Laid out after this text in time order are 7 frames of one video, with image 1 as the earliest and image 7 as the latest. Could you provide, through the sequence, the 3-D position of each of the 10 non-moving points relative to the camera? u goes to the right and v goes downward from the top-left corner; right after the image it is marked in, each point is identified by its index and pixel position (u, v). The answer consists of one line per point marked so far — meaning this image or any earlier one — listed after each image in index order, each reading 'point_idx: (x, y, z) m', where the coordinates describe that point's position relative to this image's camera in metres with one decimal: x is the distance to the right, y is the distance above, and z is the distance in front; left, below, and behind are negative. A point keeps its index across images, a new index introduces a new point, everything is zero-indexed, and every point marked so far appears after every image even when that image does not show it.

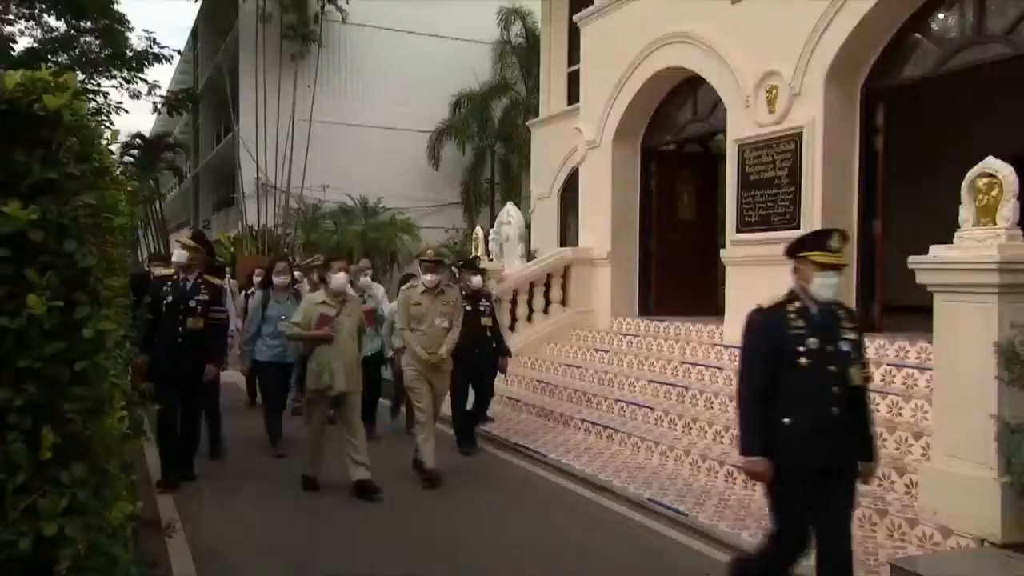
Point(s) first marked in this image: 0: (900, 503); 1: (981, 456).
0: (+2.6, -1.4, +5.4) m
1: (+2.8, -1.0, +4.9) m
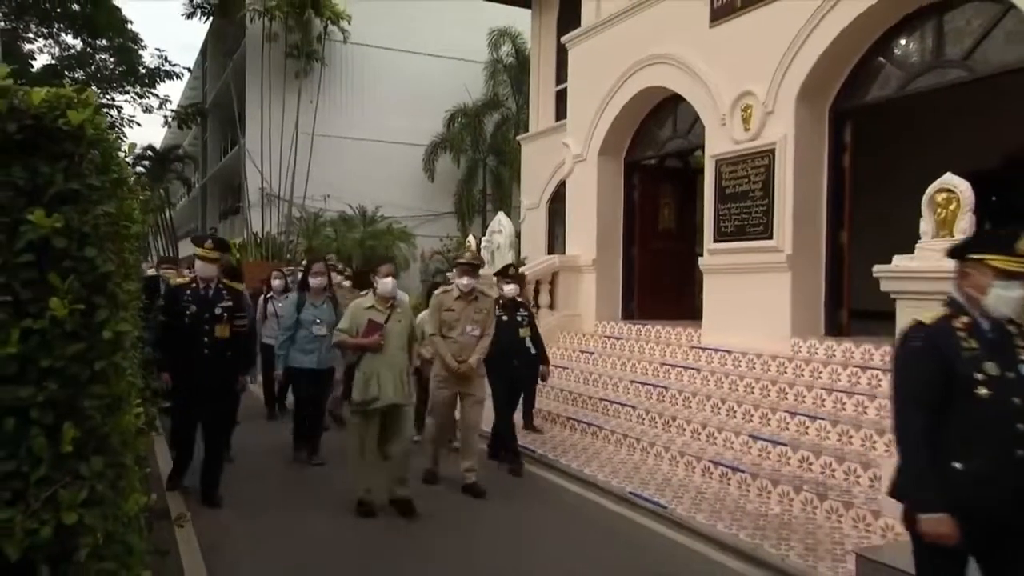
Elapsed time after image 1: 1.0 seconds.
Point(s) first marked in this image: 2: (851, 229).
0: (+2.5, -1.5, +5.8) m
1: (+2.8, -1.1, +5.3) m
2: (+3.3, +0.6, +8.2) m
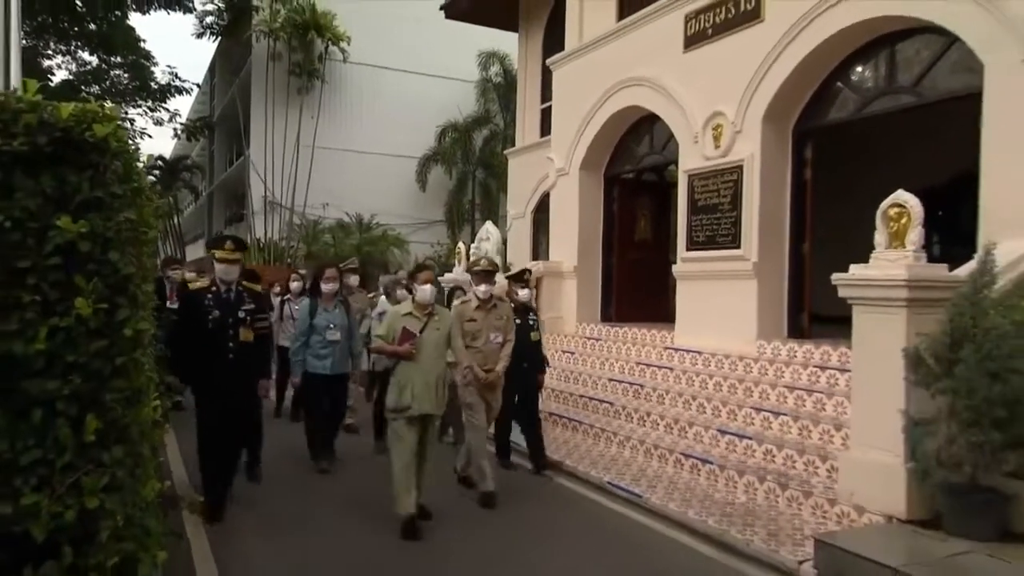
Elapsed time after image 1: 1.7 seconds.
0: (+2.4, -1.5, +6.3) m
1: (+2.7, -1.1, +5.8) m
2: (+3.2, +0.5, +8.7) m
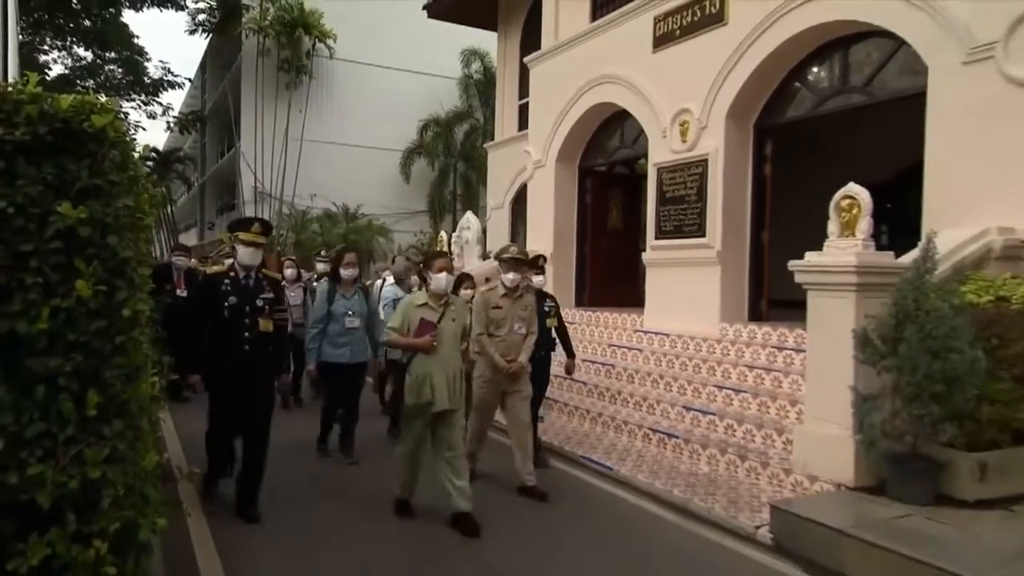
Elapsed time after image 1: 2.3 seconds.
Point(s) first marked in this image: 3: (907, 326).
0: (+2.2, -1.4, +6.8) m
1: (+2.5, -1.0, +6.2) m
2: (+2.9, +0.7, +9.1) m
3: (+2.8, -0.3, +5.7) m
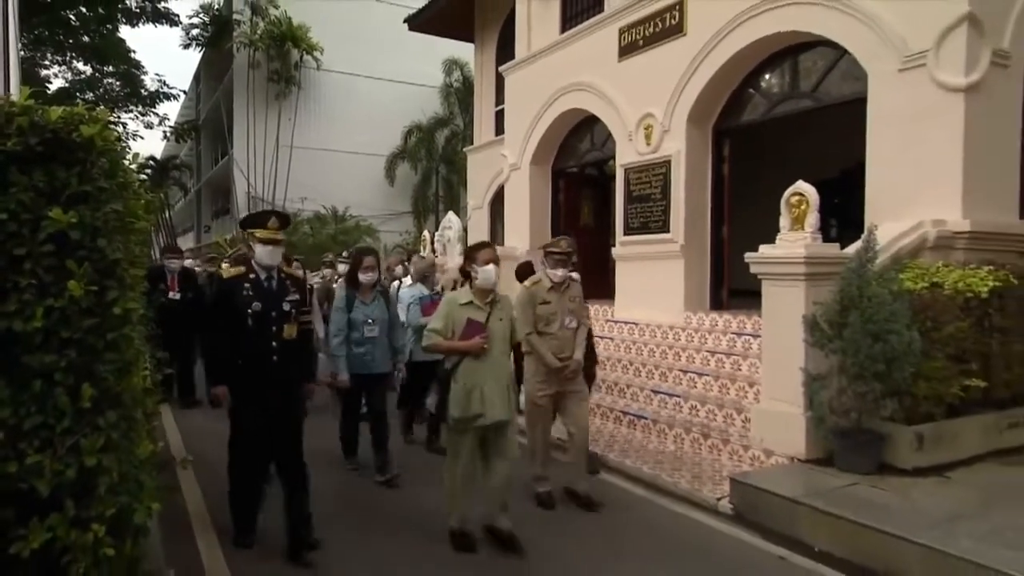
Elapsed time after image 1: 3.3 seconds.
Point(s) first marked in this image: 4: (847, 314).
0: (+2.0, -1.3, +7.3) m
1: (+2.3, -0.9, +6.8) m
2: (+2.7, +0.8, +9.7) m
3: (+2.6, -0.2, +6.3) m
4: (+2.6, -0.2, +6.3) m
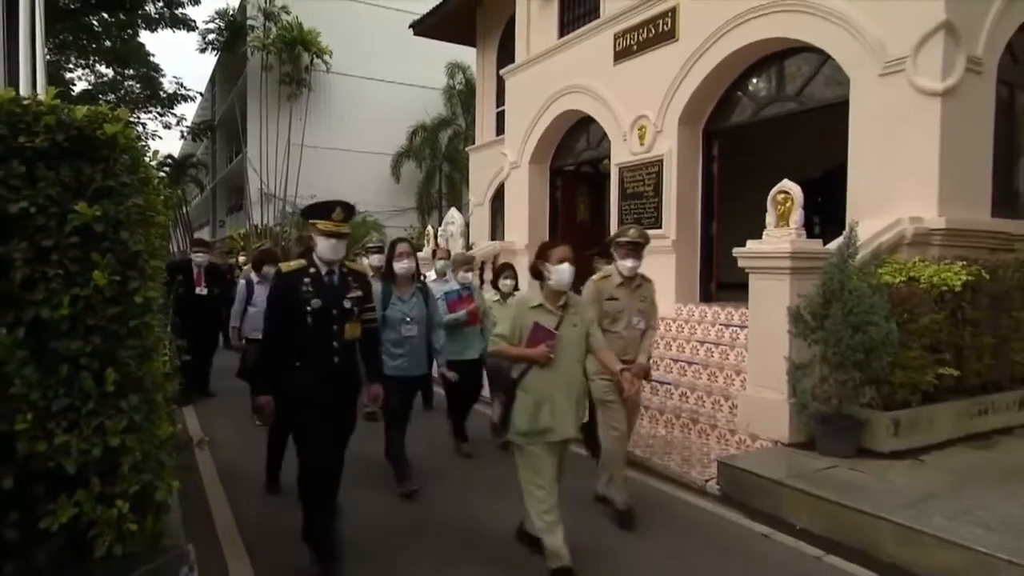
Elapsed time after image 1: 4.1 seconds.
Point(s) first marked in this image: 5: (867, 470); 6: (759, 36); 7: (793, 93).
0: (+2.0, -1.2, +7.7) m
1: (+2.3, -0.9, +7.2) m
2: (+2.7, +0.9, +10.1) m
3: (+2.6, -0.1, +6.6) m
4: (+2.6, -0.2, +6.7) m
5: (+2.7, -1.4, +6.4) m
6: (+2.7, +2.7, +8.7) m
7: (+3.2, +2.2, +8.9) m
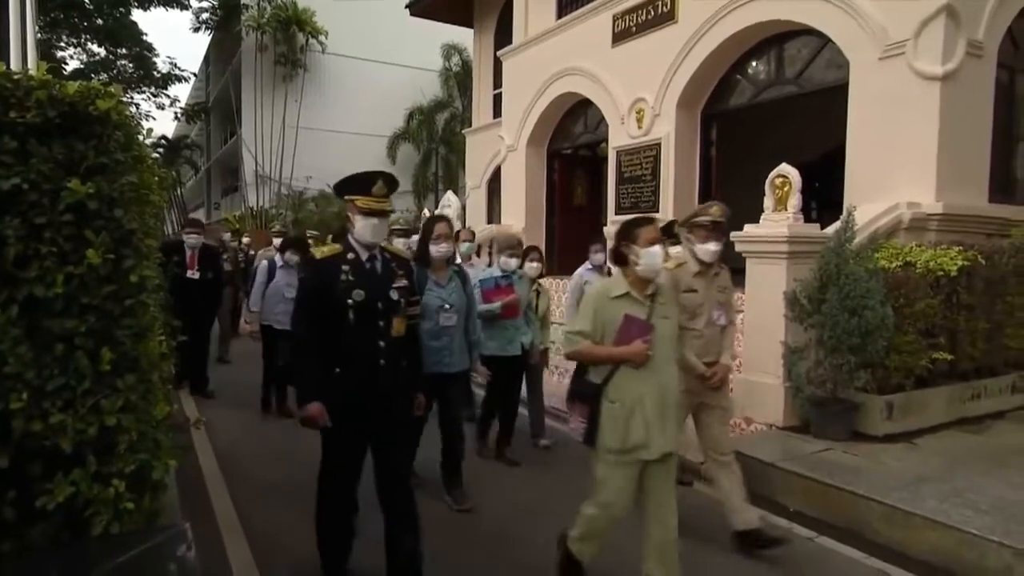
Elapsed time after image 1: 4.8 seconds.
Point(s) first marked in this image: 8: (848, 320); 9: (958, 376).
0: (+2.0, -1.1, +7.8) m
1: (+2.3, -0.7, +7.2) m
2: (+2.6, +1.1, +10.1) m
3: (+2.6, 0.0, +6.7) m
4: (+2.6, 0.0, +6.7) m
5: (+2.7, -1.3, +6.4) m
6: (+2.6, +2.9, +8.7) m
7: (+3.1, +2.4, +8.9) m
8: (+2.6, -0.3, +6.5) m
9: (+4.0, -0.8, +7.3) m
